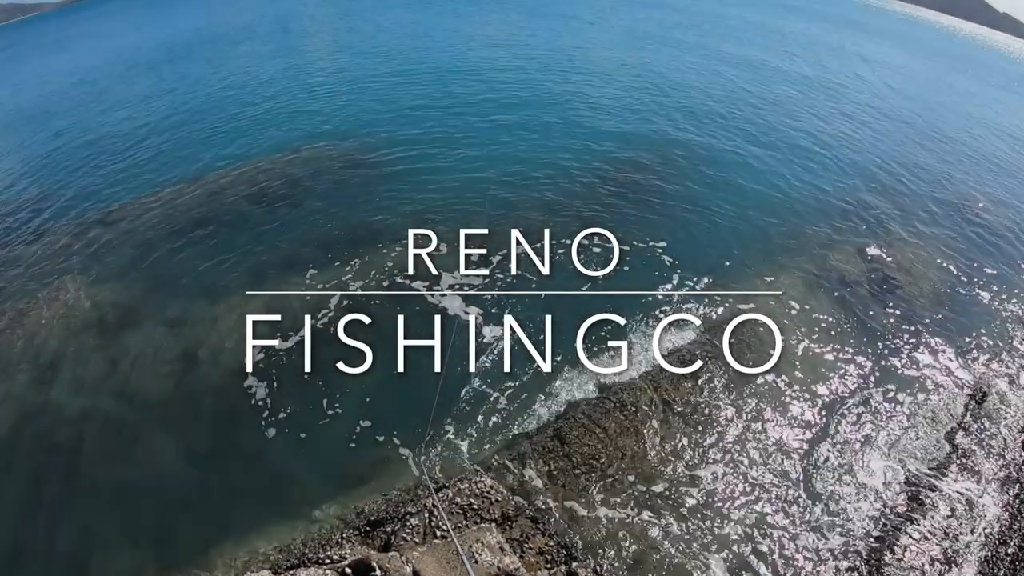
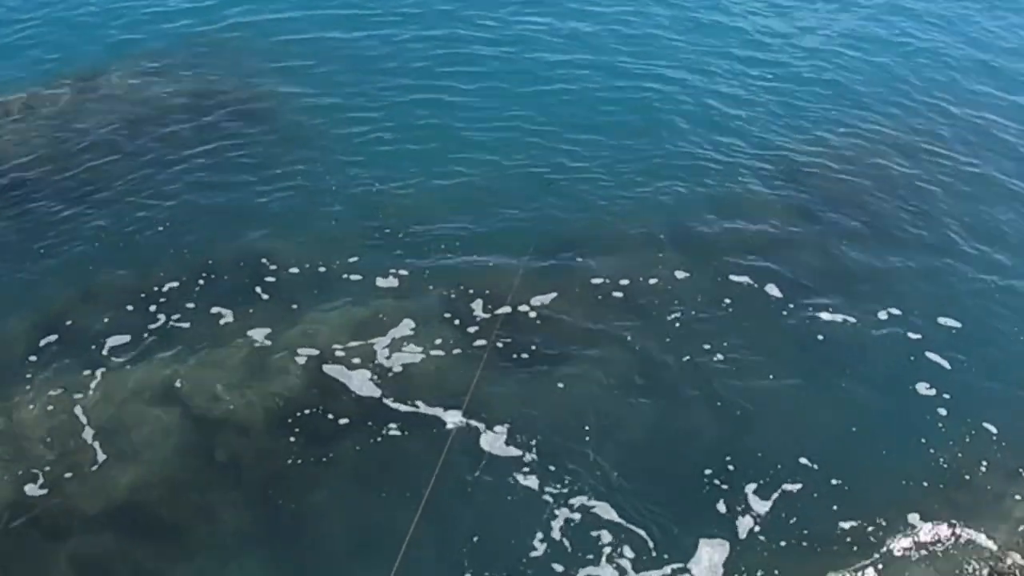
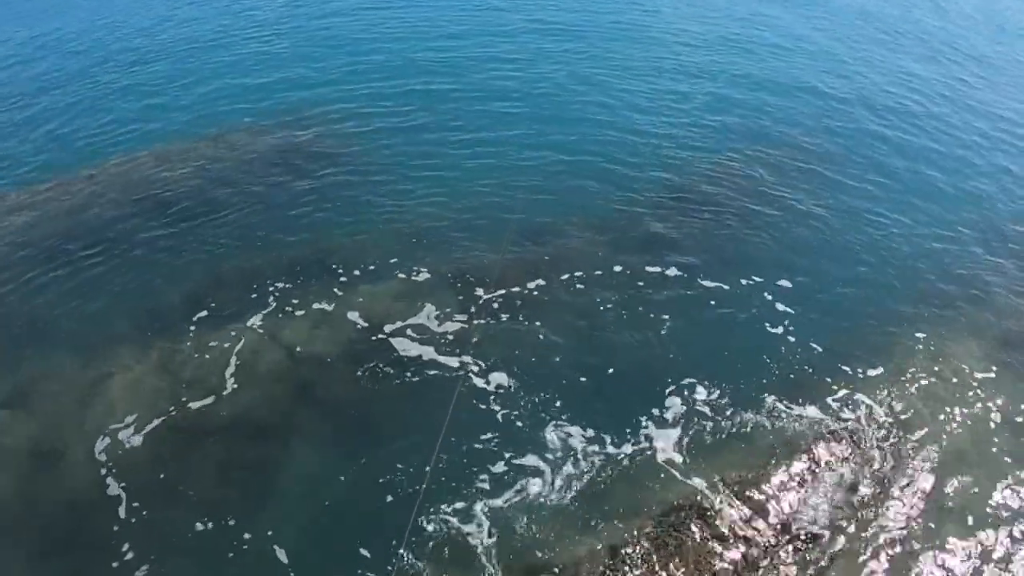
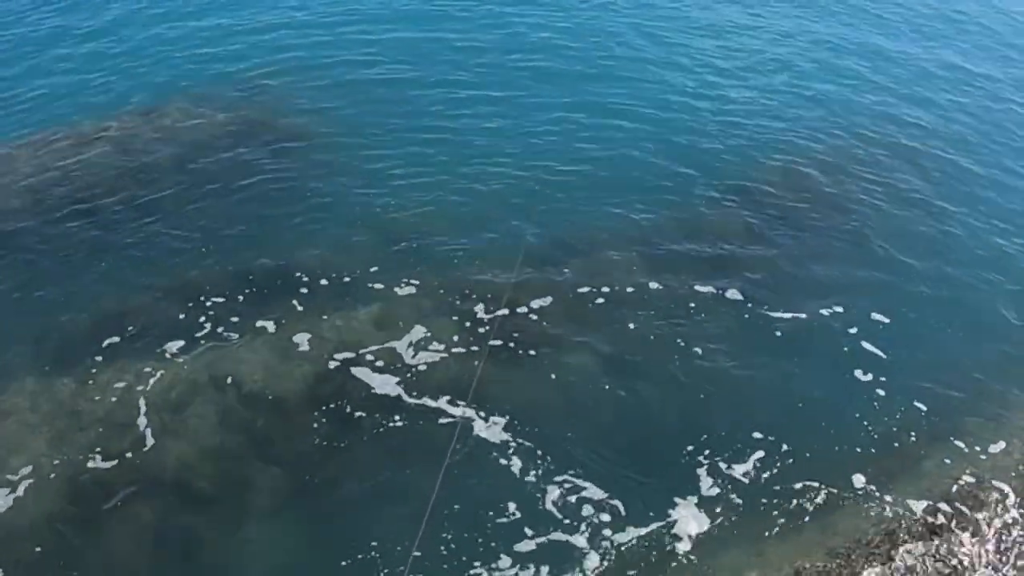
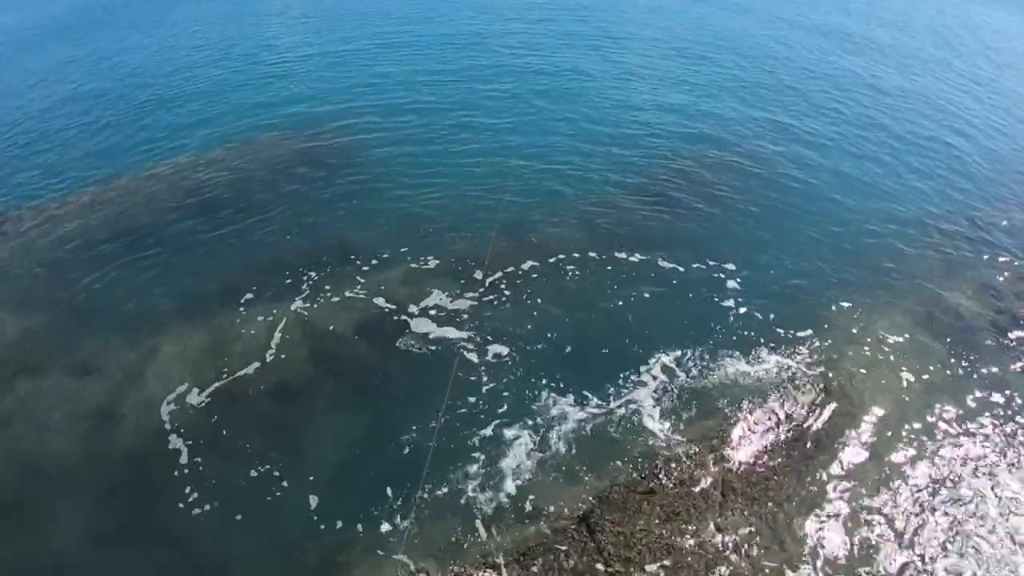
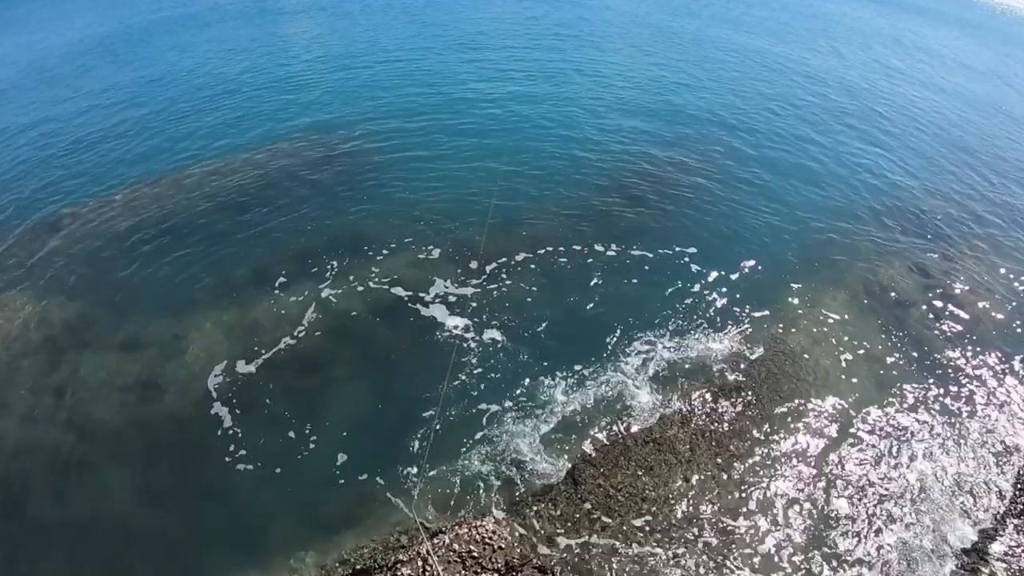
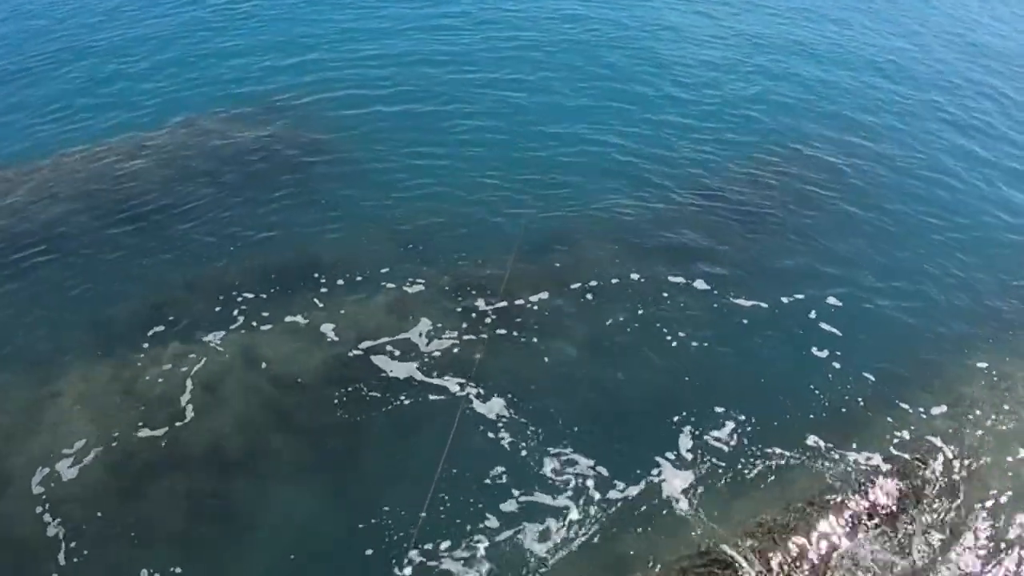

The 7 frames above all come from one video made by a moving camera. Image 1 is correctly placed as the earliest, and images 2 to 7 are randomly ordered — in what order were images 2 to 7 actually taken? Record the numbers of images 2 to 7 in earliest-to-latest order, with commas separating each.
6, 5, 3, 7, 4, 2
